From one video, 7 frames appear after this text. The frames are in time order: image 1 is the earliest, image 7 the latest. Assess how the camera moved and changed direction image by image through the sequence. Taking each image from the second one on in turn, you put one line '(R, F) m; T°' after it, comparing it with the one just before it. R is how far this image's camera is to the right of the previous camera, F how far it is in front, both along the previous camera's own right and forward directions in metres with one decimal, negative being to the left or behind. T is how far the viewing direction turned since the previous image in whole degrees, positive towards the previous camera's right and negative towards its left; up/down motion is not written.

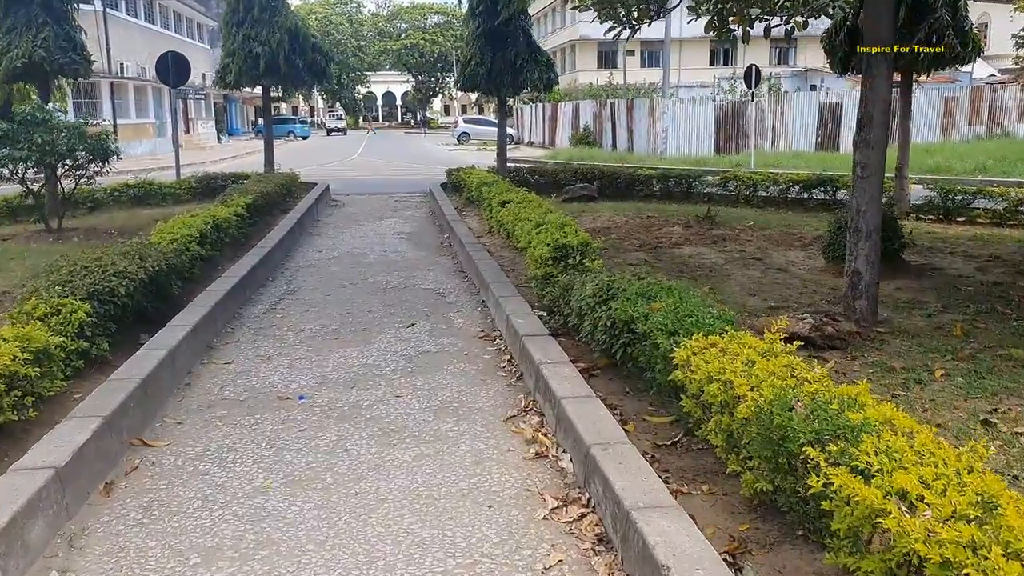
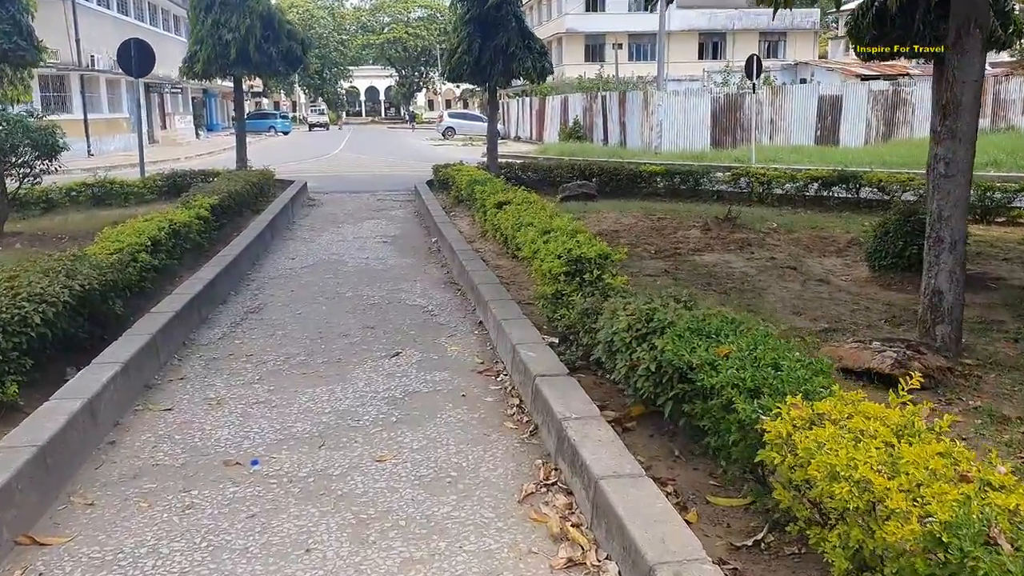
(-0.1, +1.1) m; +1°
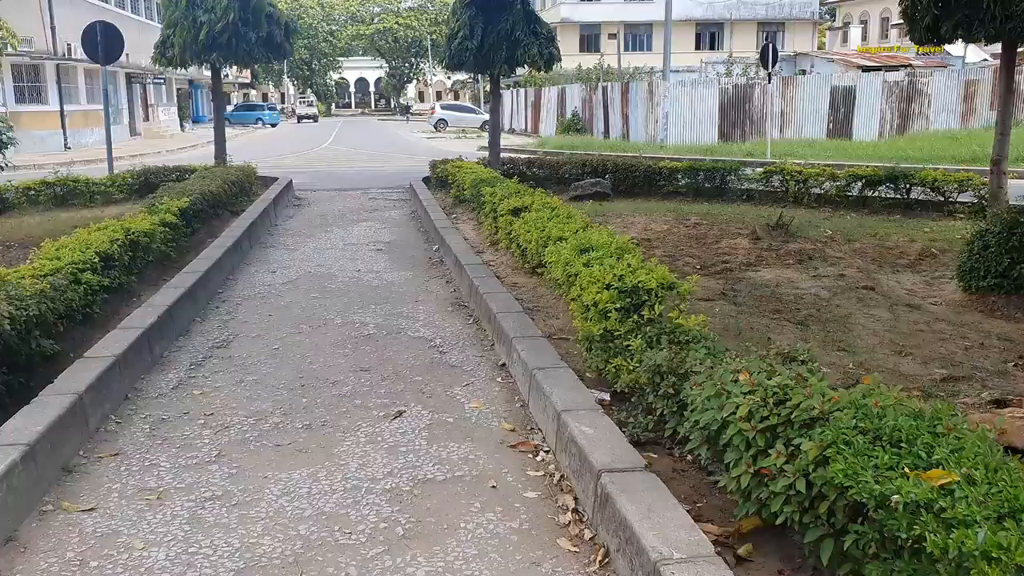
(-0.2, +1.2) m; +1°
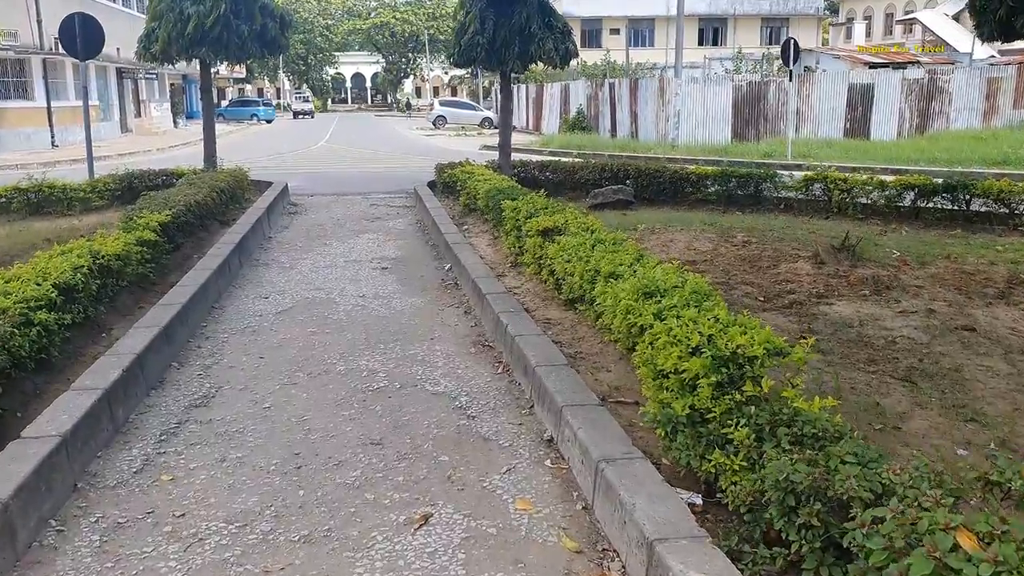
(-0.2, +0.9) m; 0°
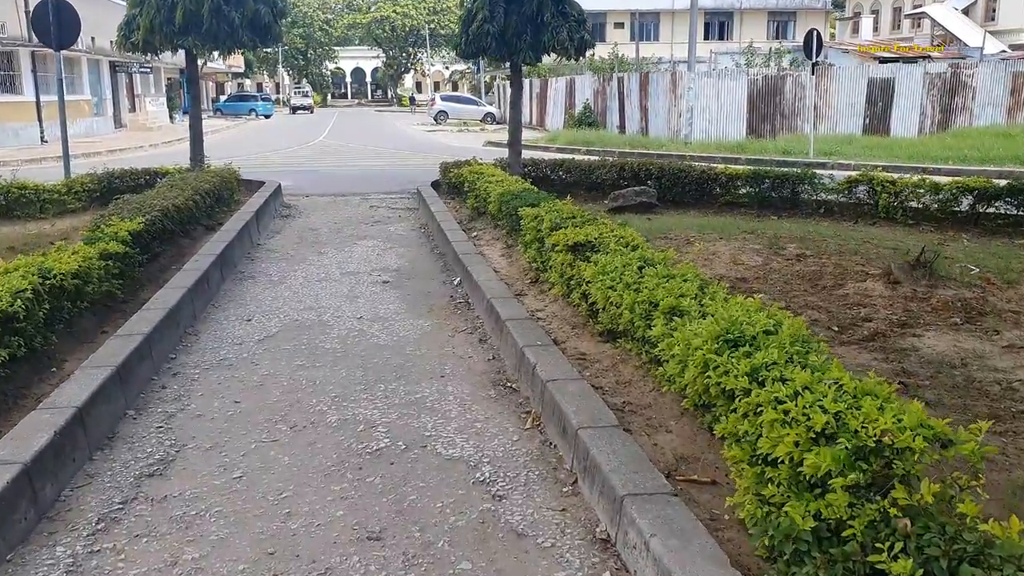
(-0.1, +0.9) m; 0°
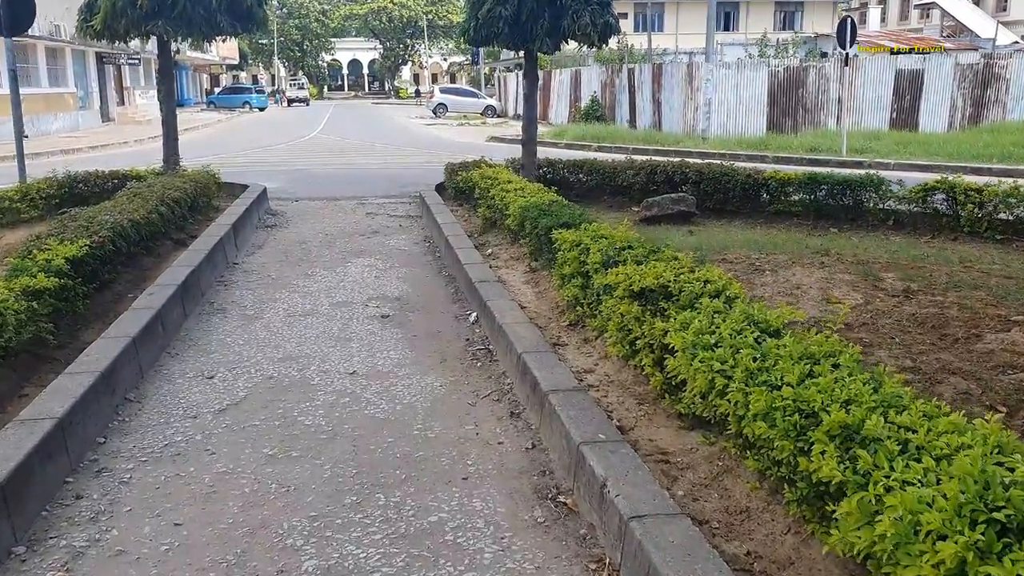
(-0.2, +1.3) m; 0°
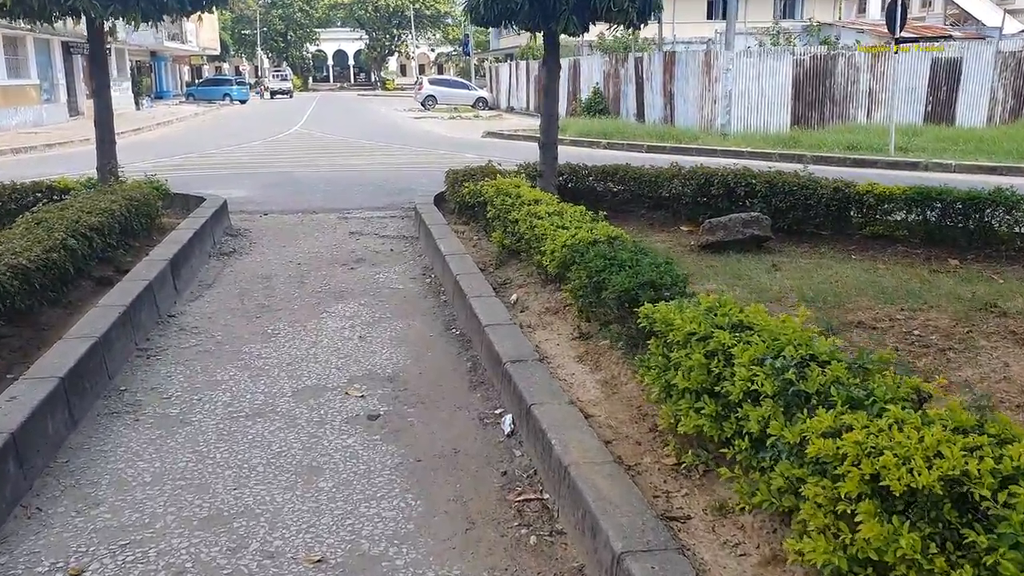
(-0.3, +1.9) m; +1°
